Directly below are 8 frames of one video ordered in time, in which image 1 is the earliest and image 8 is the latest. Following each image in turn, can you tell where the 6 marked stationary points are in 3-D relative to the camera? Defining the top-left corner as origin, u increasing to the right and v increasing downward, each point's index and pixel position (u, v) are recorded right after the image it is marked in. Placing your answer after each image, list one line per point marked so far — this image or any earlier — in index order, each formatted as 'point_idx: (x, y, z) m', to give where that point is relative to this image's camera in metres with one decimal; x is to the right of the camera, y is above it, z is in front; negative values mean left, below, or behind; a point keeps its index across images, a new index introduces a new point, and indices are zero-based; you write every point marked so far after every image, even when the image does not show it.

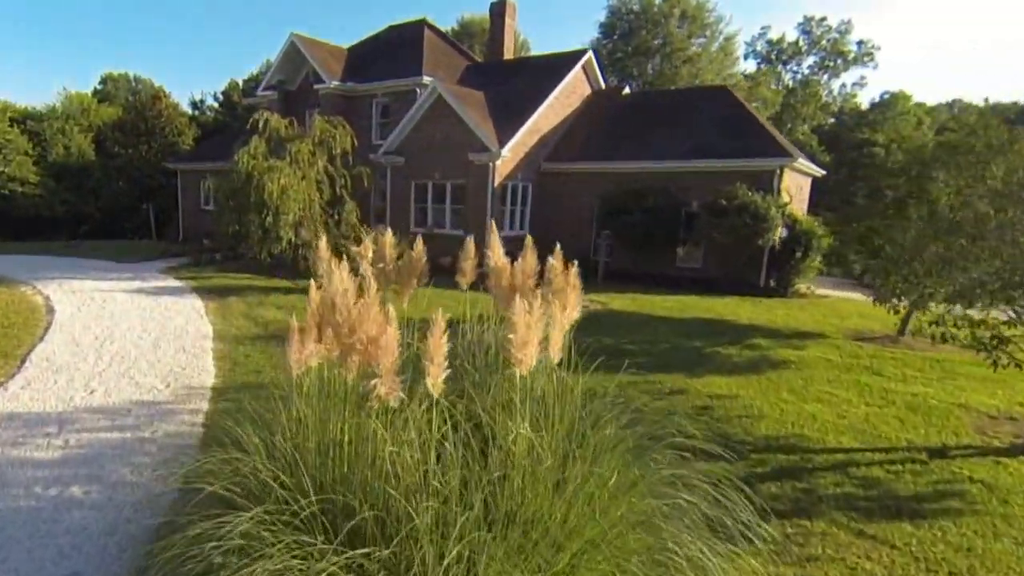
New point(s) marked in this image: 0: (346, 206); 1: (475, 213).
0: (-3.9, +2.0, +15.9) m
1: (-0.9, +1.9, +17.3) m
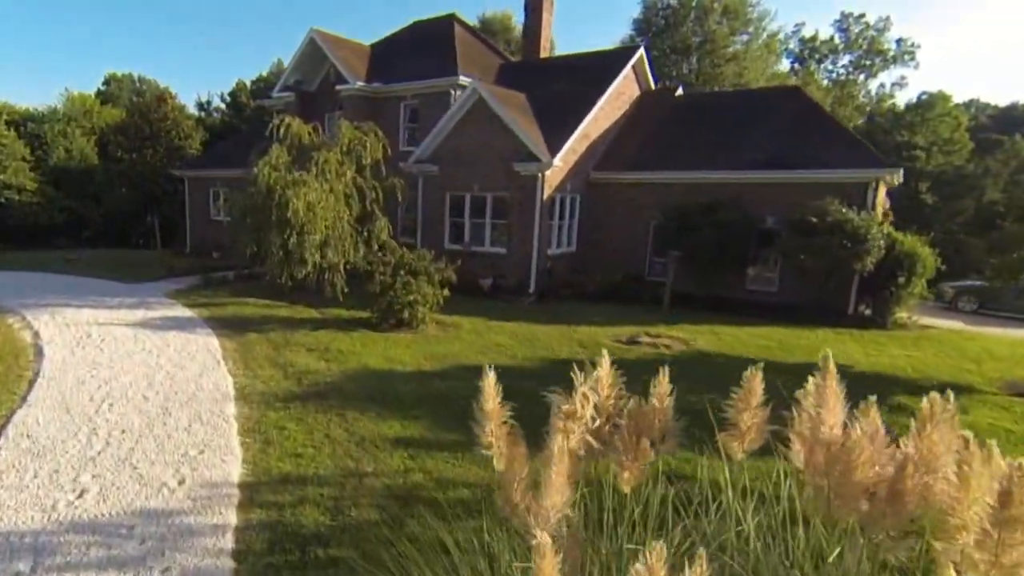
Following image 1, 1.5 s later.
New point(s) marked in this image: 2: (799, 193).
0: (-2.8, +1.4, +14.1) m
1: (+0.2, +1.3, +15.4) m
2: (+6.0, +2.0, +14.0) m
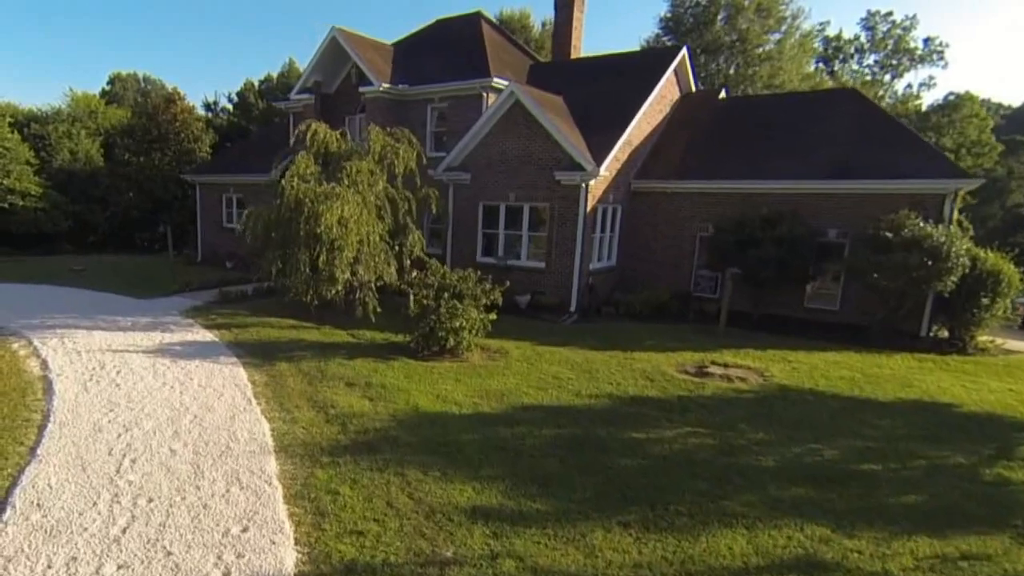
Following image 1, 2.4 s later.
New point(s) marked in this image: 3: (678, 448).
0: (-2.0, +1.0, +13.0) m
1: (+1.0, +1.0, +14.4) m
2: (+6.9, +1.6, +12.9) m
3: (+1.8, -1.7, +7.1) m
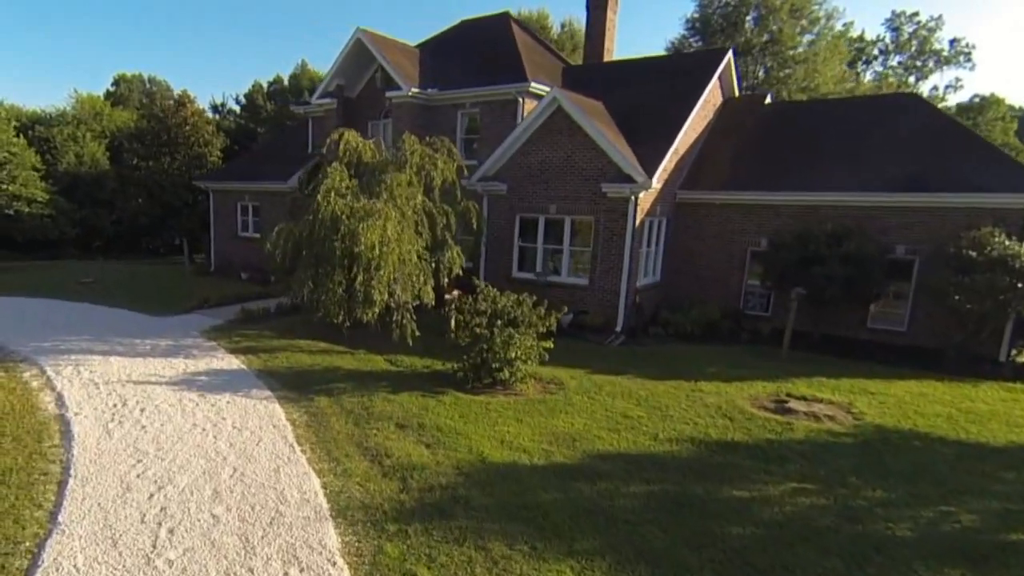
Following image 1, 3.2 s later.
0: (-1.1, +0.7, +12.1) m
1: (+1.9, +0.6, +13.5) m
2: (+7.7, +1.2, +12.0) m
3: (+2.6, -2.1, +6.2) m
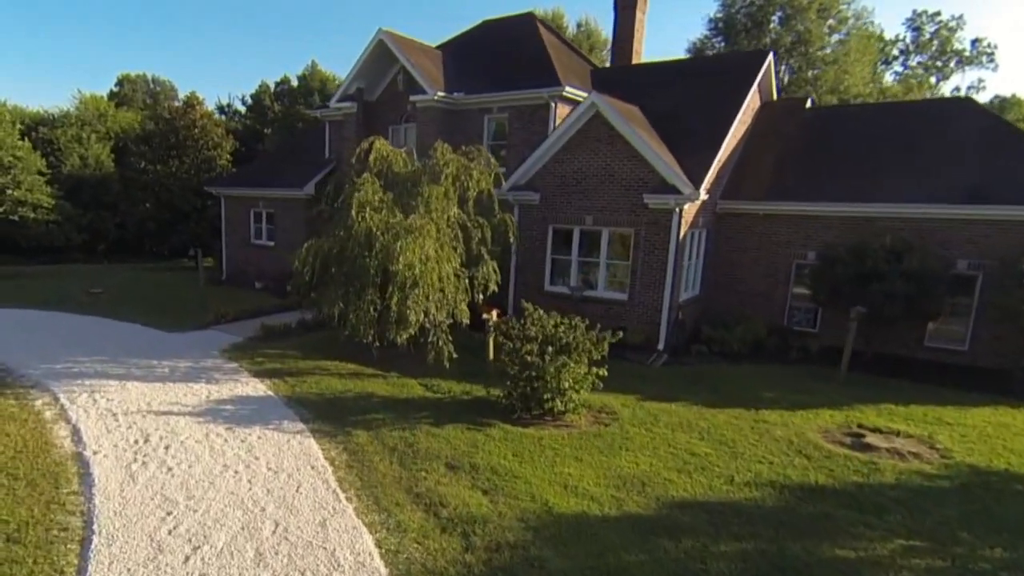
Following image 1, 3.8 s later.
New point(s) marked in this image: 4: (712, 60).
0: (-0.4, +0.4, +11.4) m
1: (+2.6, +0.3, +12.8) m
2: (+8.4, +0.9, +11.3) m
3: (+3.3, -2.4, +5.5) m
4: (+4.7, +5.3, +15.6) m
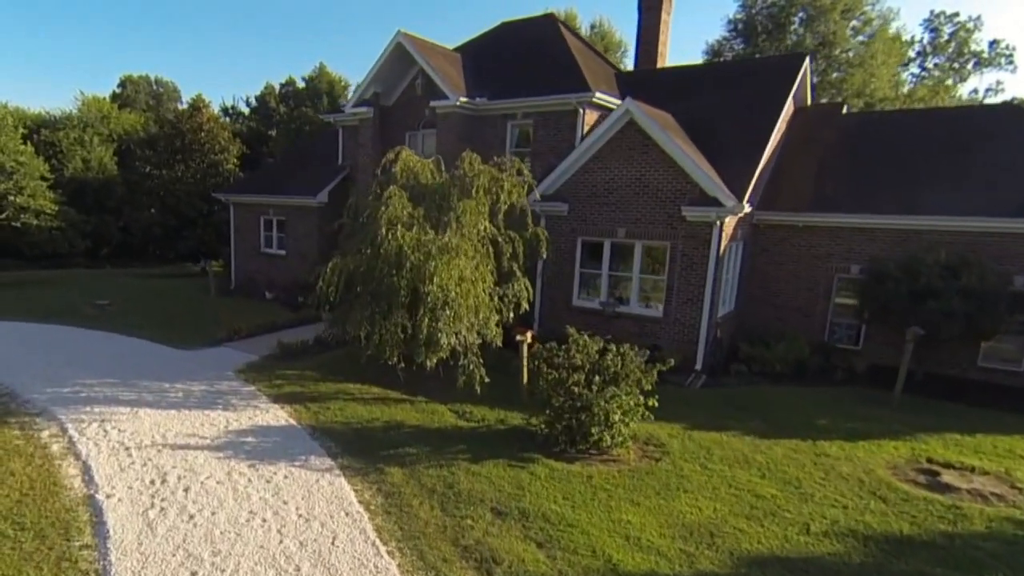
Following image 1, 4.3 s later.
0: (+0.1, +0.1, +10.8) m
1: (+3.1, 0.0, +12.1) m
2: (+8.9, +0.6, +10.6) m
3: (+3.8, -2.7, +4.9) m
4: (+5.2, +5.0, +15.0) m
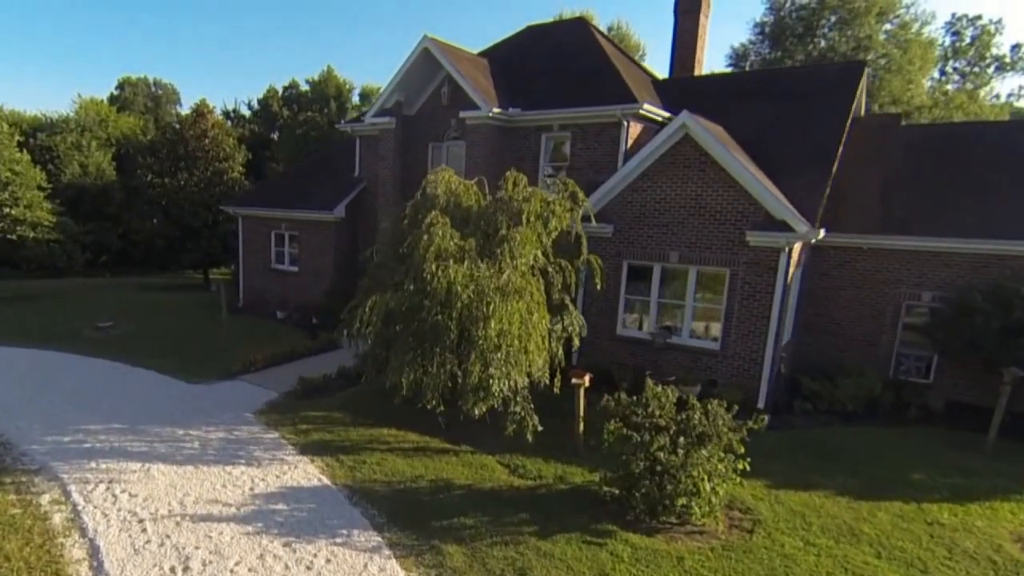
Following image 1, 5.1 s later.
0: (+0.9, -0.4, +9.7) m
1: (+3.9, -0.5, +11.1) m
2: (+9.7, +0.1, +9.6) m
3: (+4.6, -3.2, +3.8) m
4: (+6.0, +4.5, +13.9) m
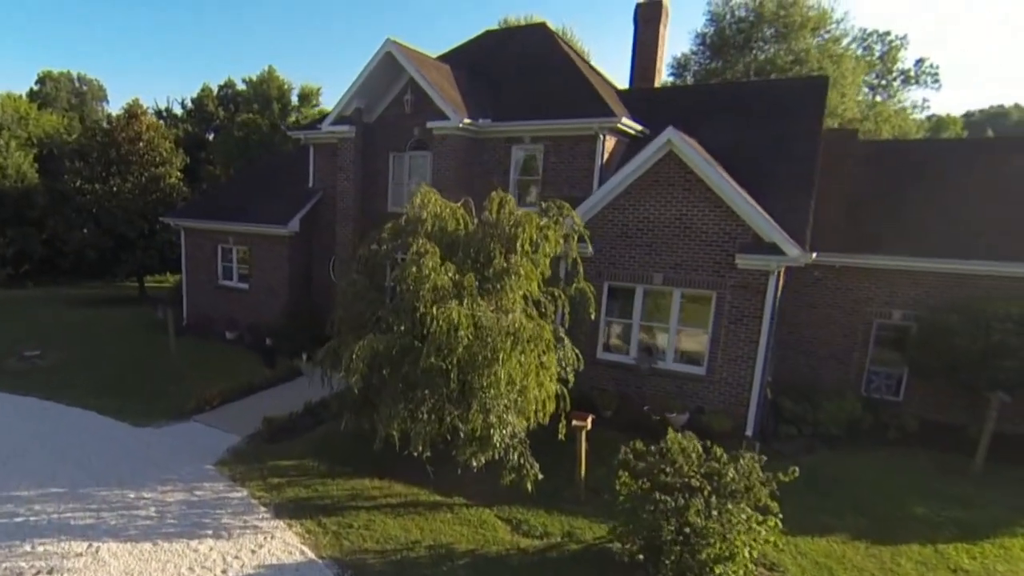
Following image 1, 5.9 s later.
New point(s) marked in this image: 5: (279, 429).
0: (+0.8, -0.9, +9.1) m
1: (+3.6, -0.9, +10.7) m
2: (+9.6, -0.2, +9.8) m
3: (+5.1, -3.7, +3.6) m
4: (+5.4, +4.2, +13.7) m
5: (-3.6, -2.2, +10.3) m
